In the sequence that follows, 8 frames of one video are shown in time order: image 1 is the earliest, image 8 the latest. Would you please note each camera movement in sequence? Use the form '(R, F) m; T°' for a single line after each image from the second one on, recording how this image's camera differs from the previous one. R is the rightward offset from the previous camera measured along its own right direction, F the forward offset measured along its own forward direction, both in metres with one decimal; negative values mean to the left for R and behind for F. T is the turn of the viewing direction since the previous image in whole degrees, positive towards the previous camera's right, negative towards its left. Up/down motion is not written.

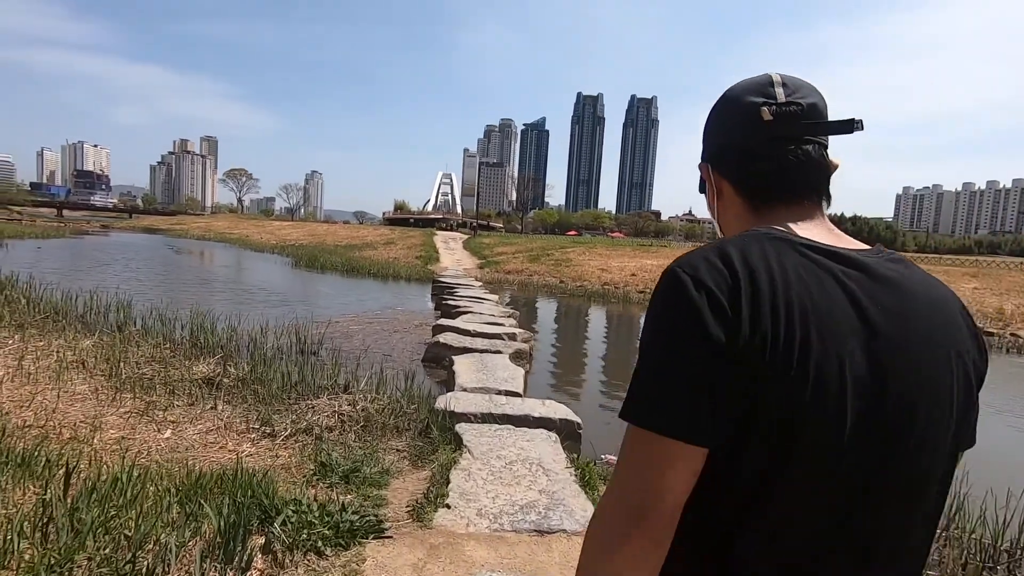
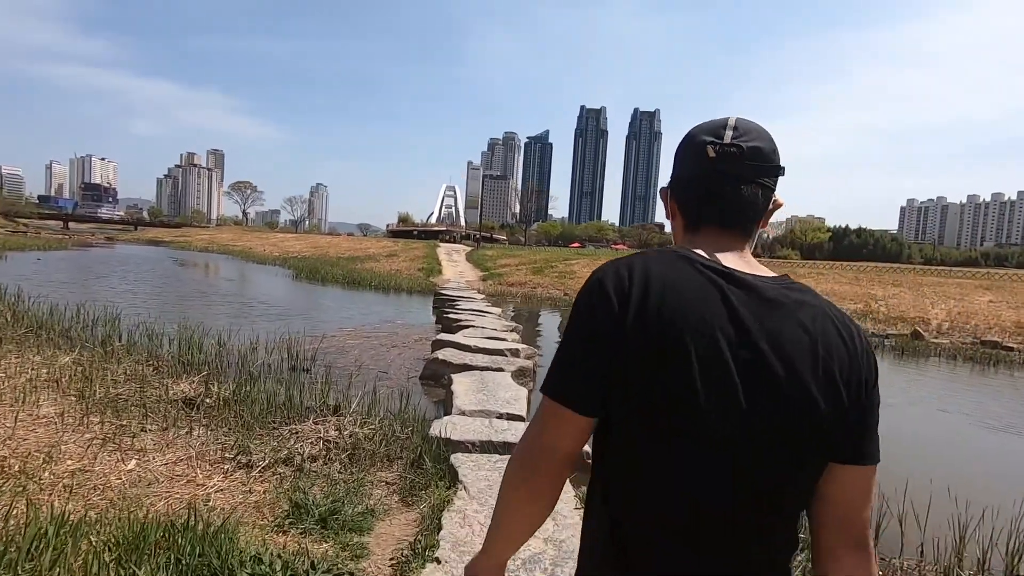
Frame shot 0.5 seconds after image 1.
(0.0, +0.5) m; 0°
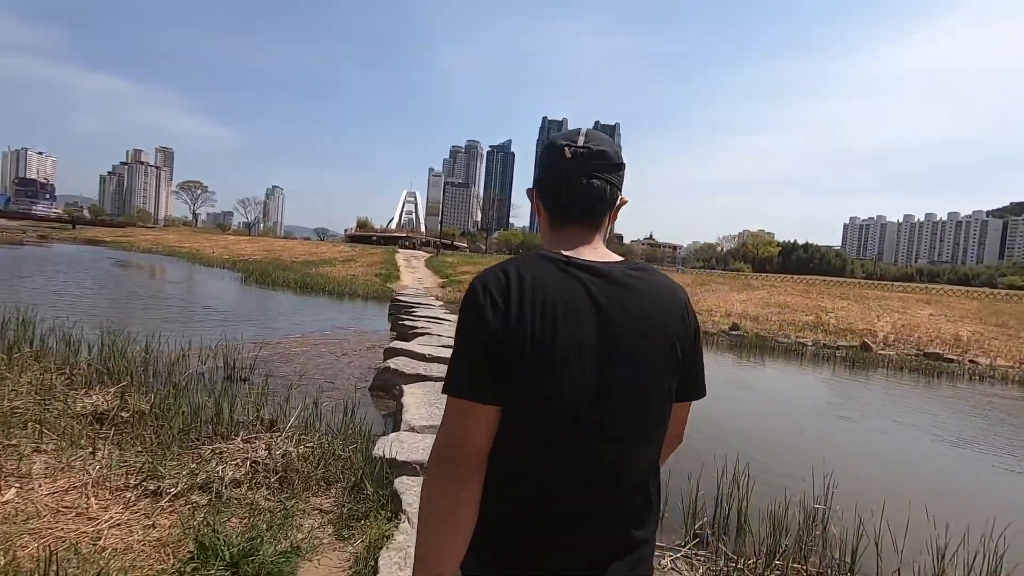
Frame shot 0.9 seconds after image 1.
(0.0, +0.4) m; +4°
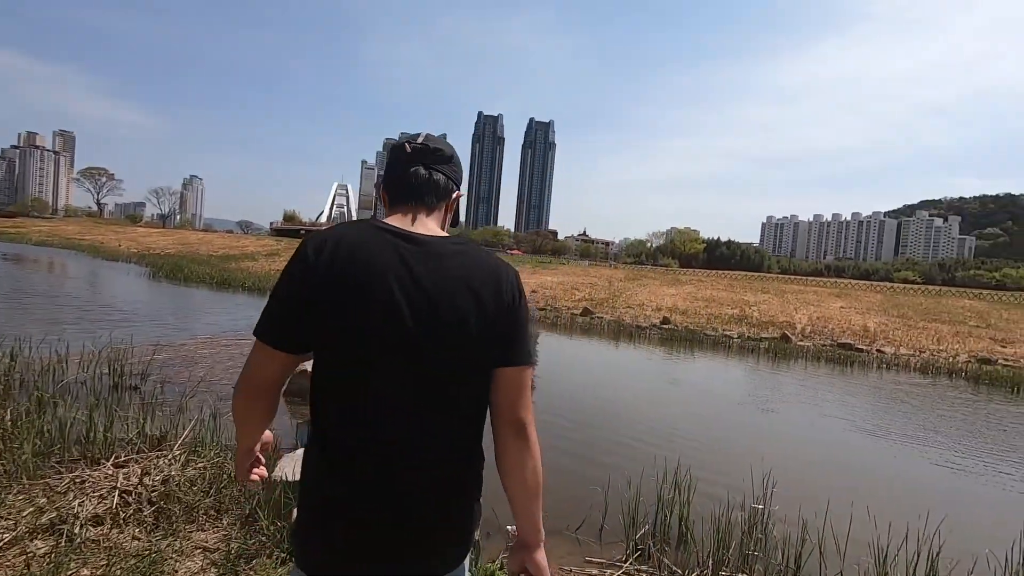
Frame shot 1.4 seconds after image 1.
(+0.1, +0.5) m; +7°
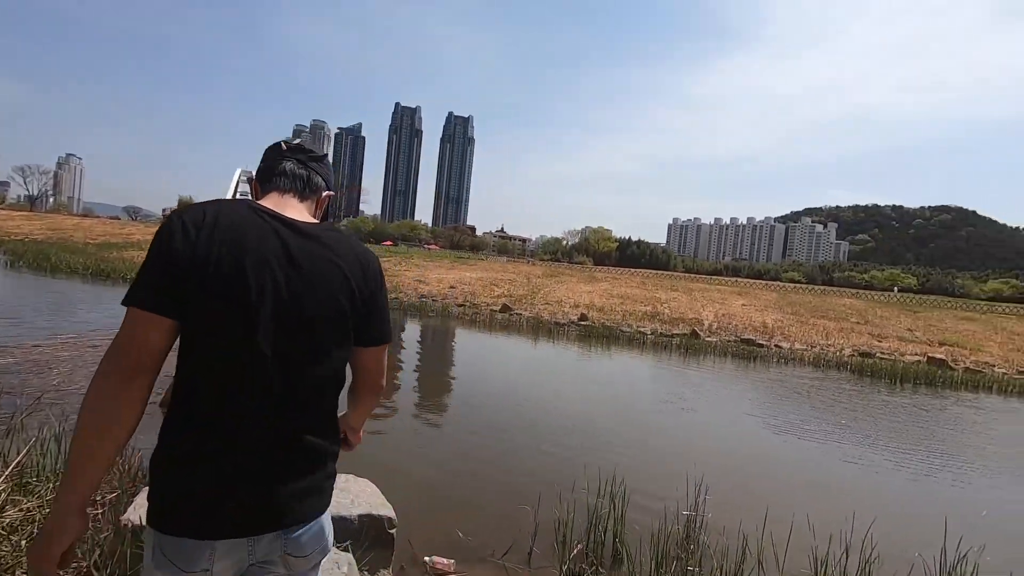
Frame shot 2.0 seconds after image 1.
(0.0, +0.5) m; +9°
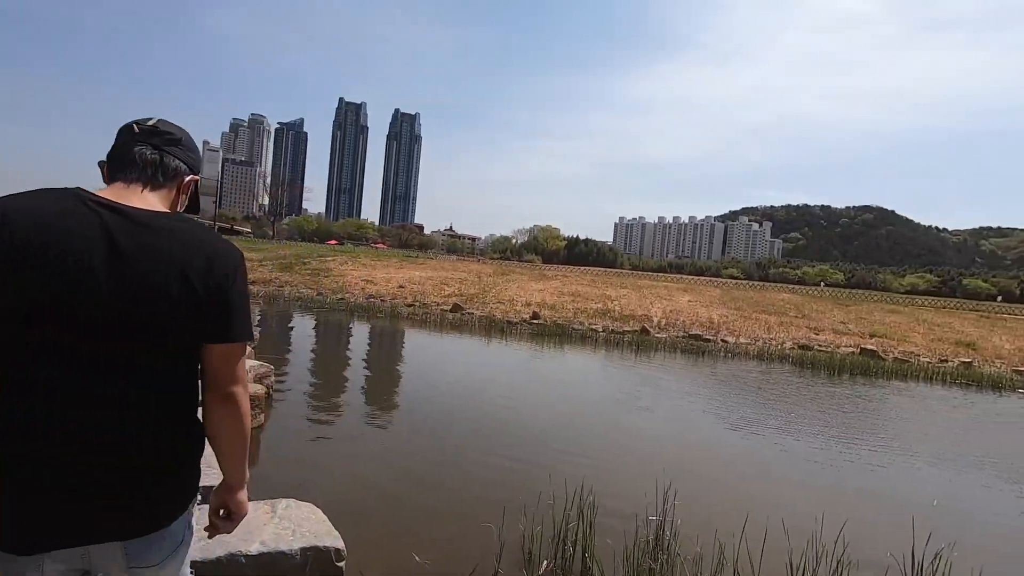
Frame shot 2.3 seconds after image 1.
(-0.1, +0.3) m; +5°
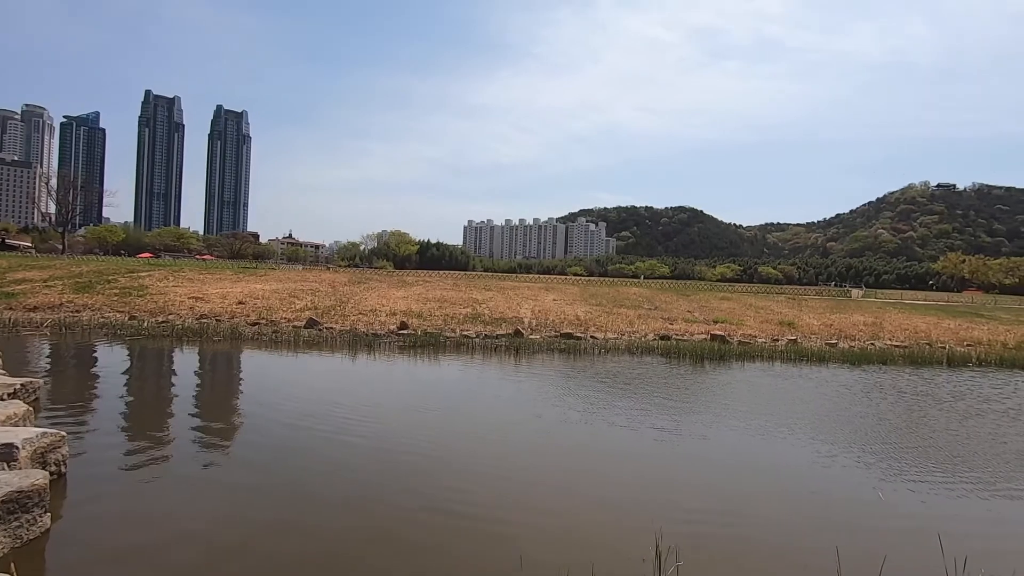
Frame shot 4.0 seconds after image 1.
(-0.5, +1.4) m; +16°
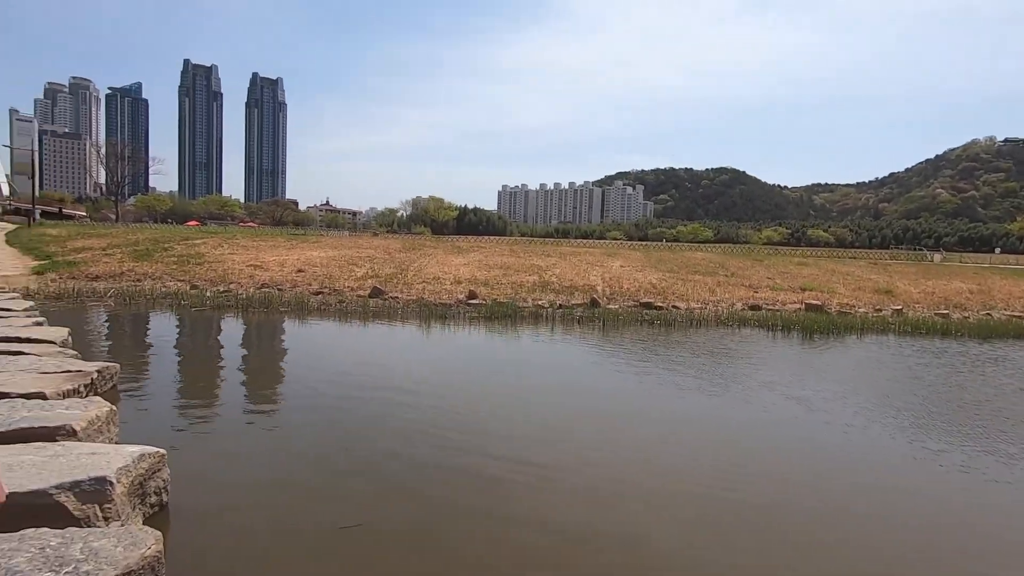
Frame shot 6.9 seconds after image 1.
(-1.6, +1.6) m; -4°
